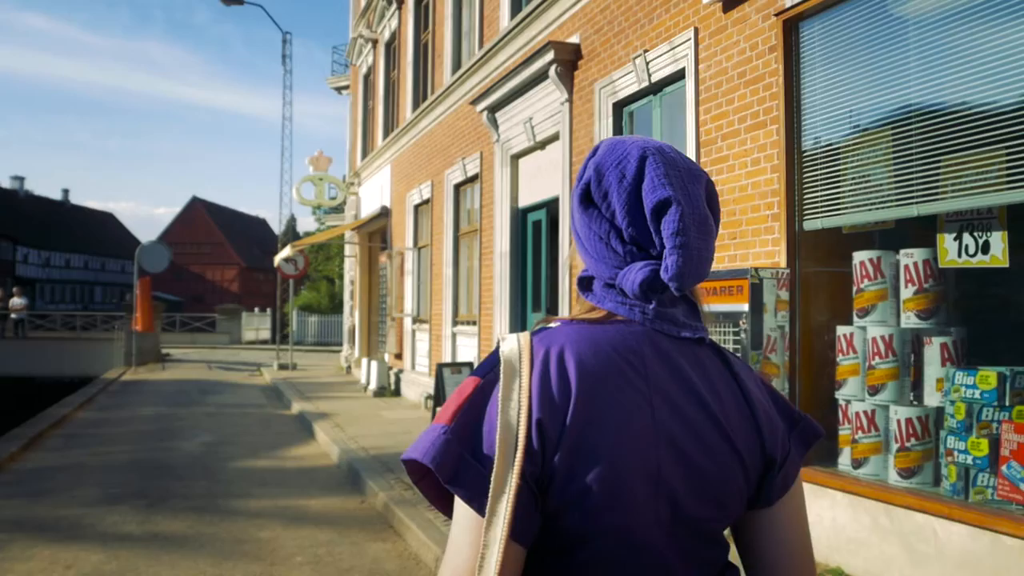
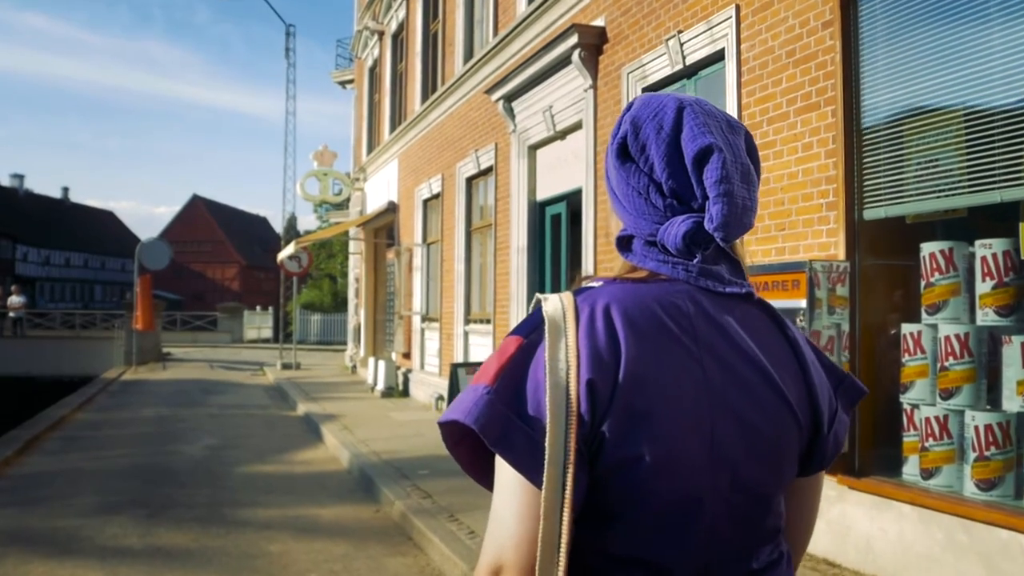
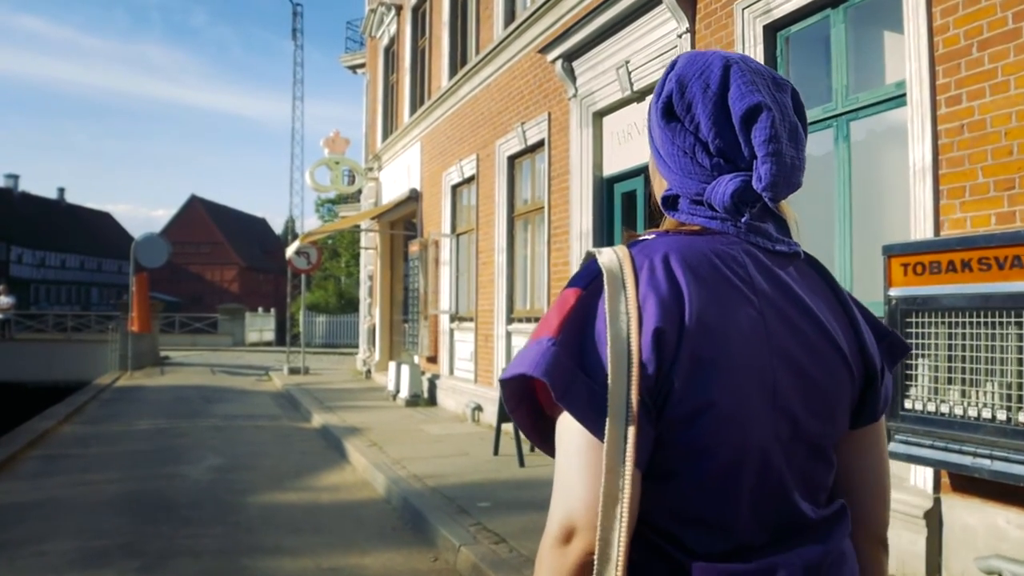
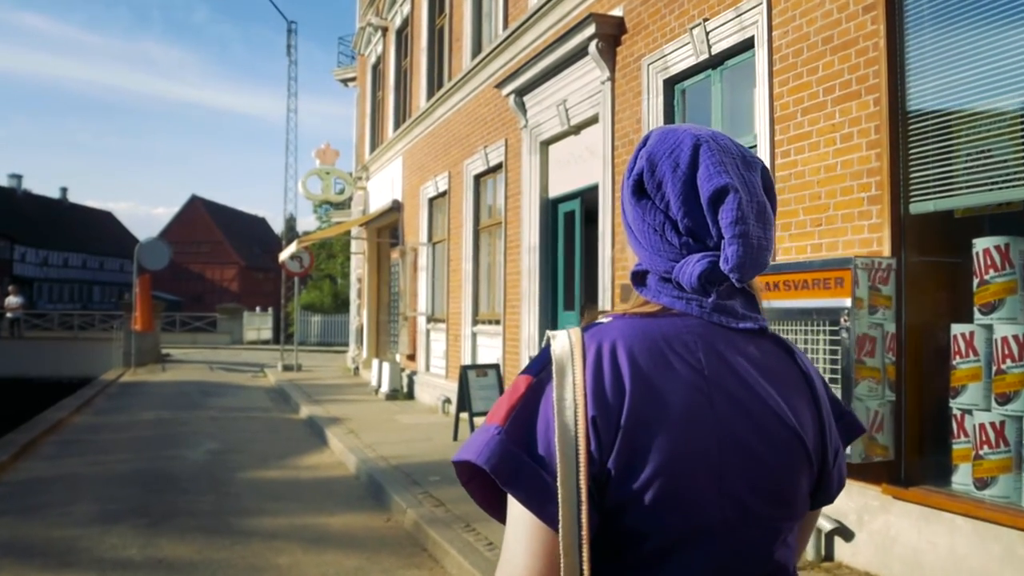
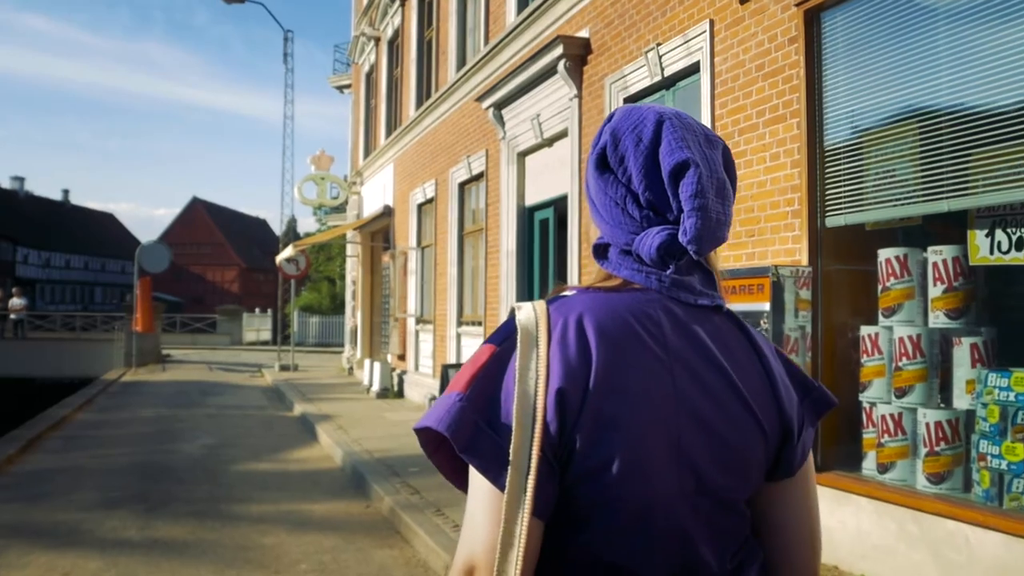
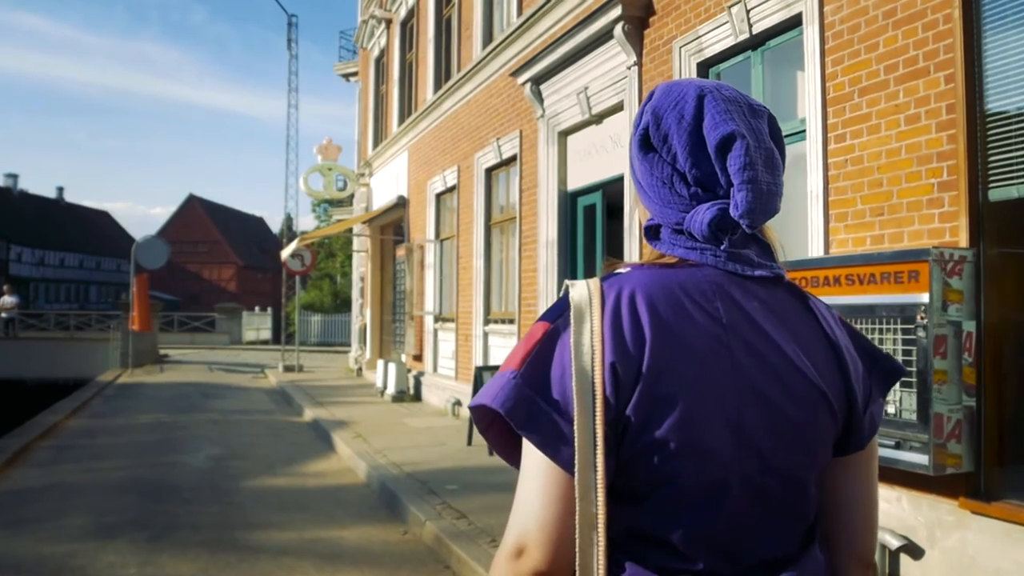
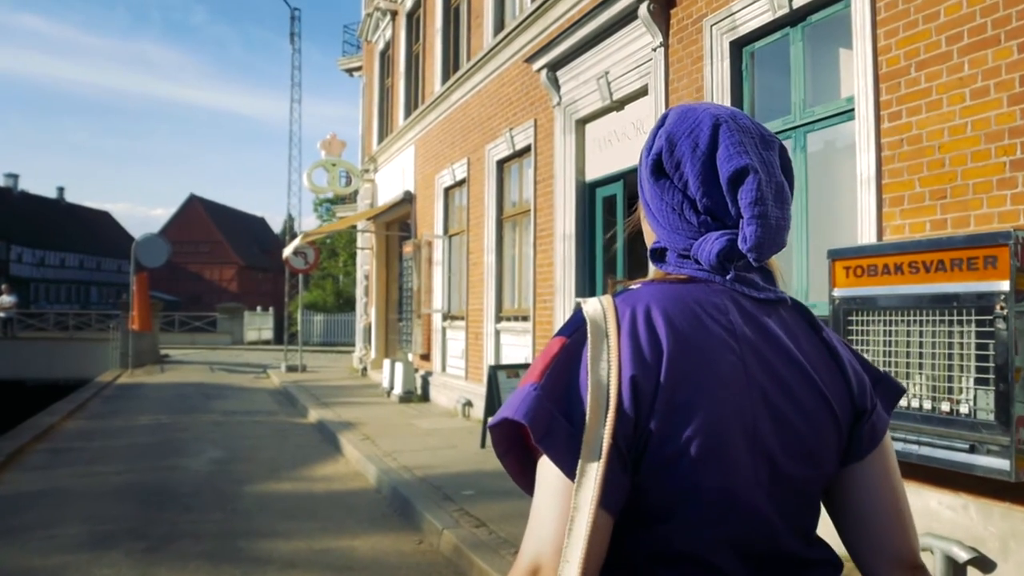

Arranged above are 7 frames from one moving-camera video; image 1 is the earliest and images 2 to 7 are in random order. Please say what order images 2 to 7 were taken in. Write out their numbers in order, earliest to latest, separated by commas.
5, 2, 4, 6, 7, 3
